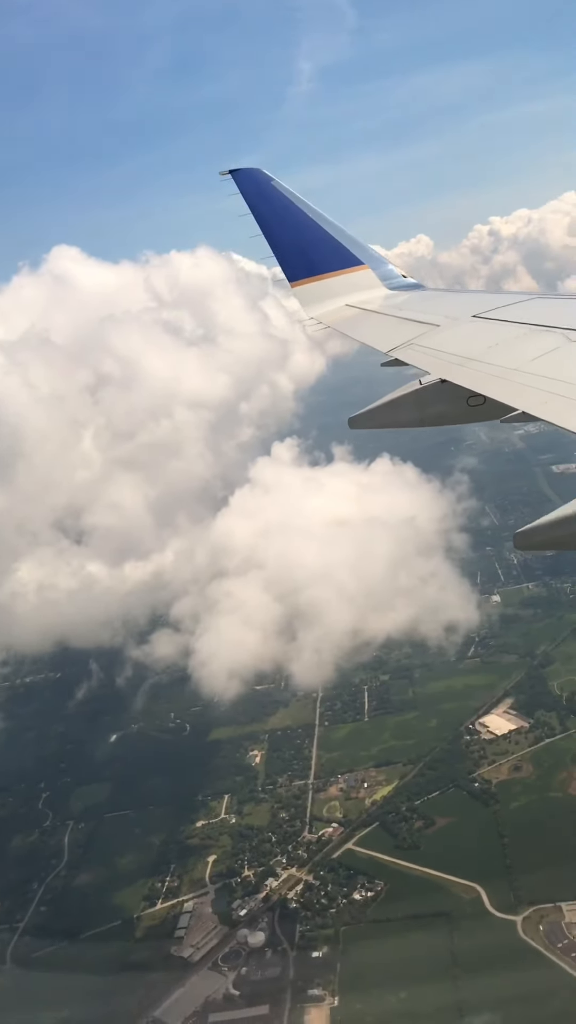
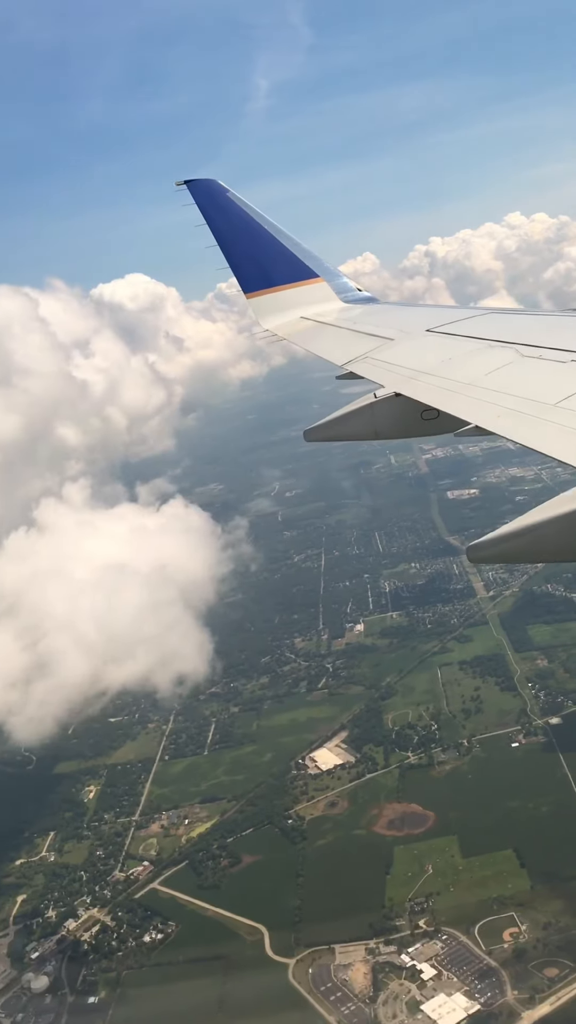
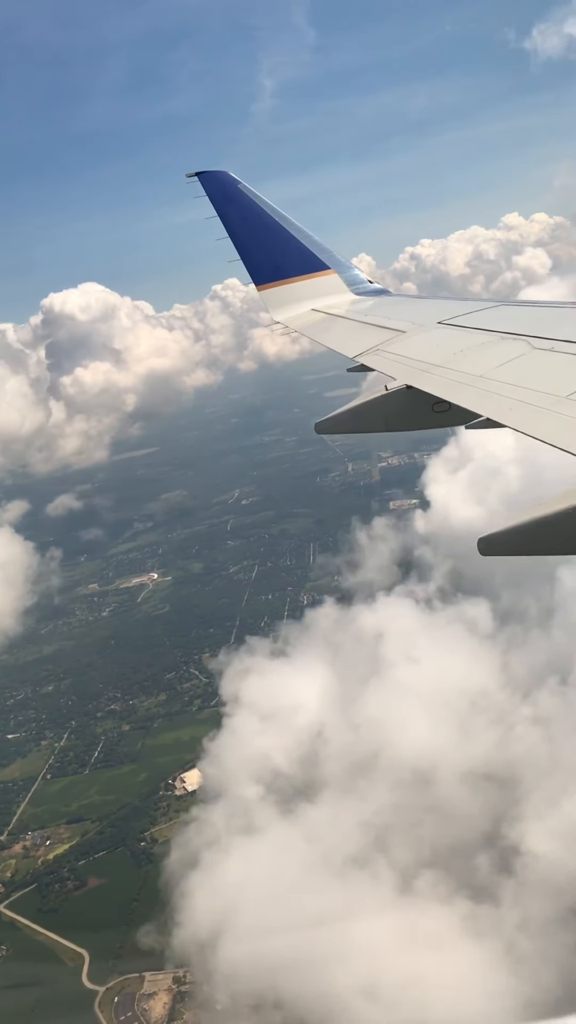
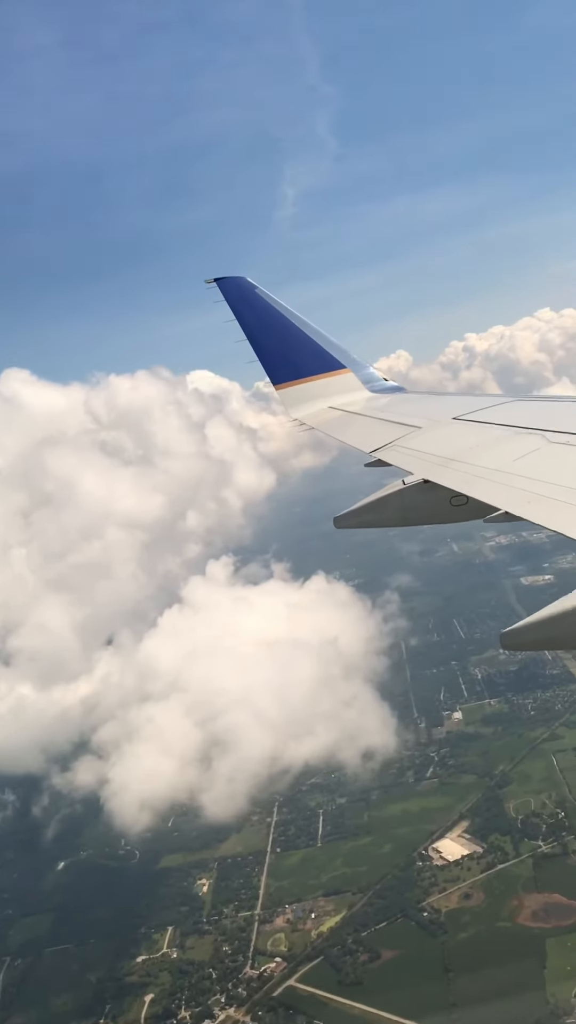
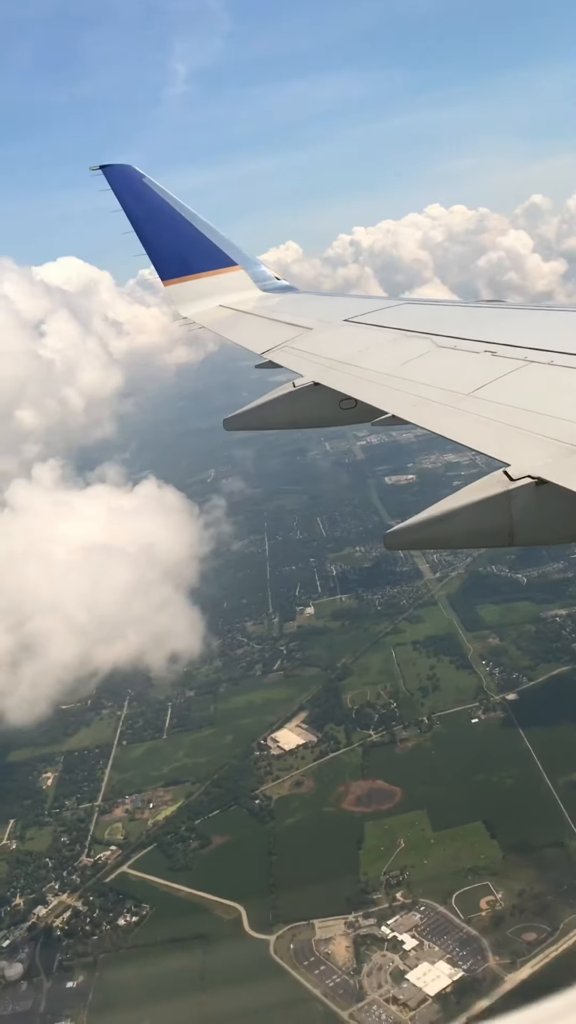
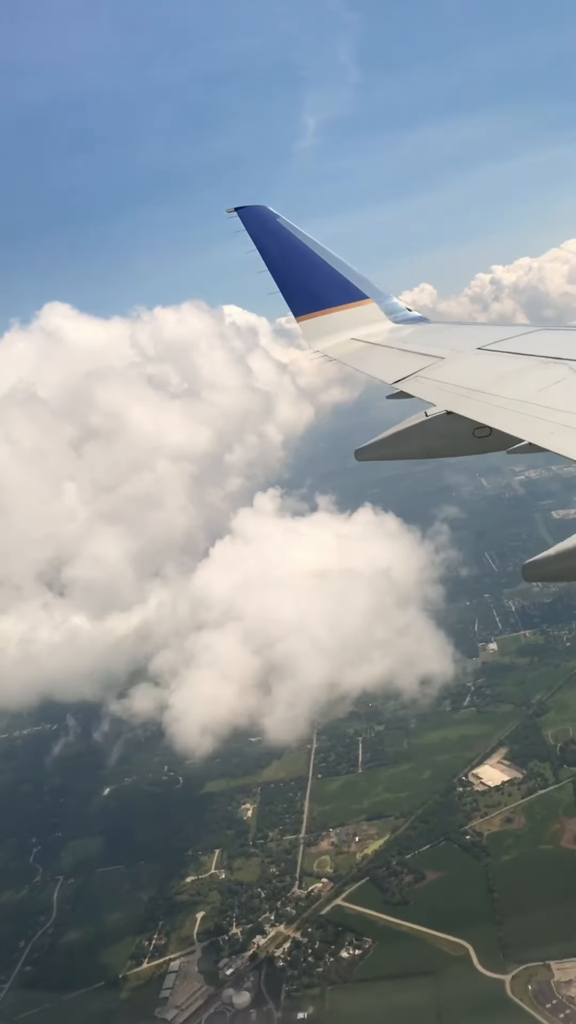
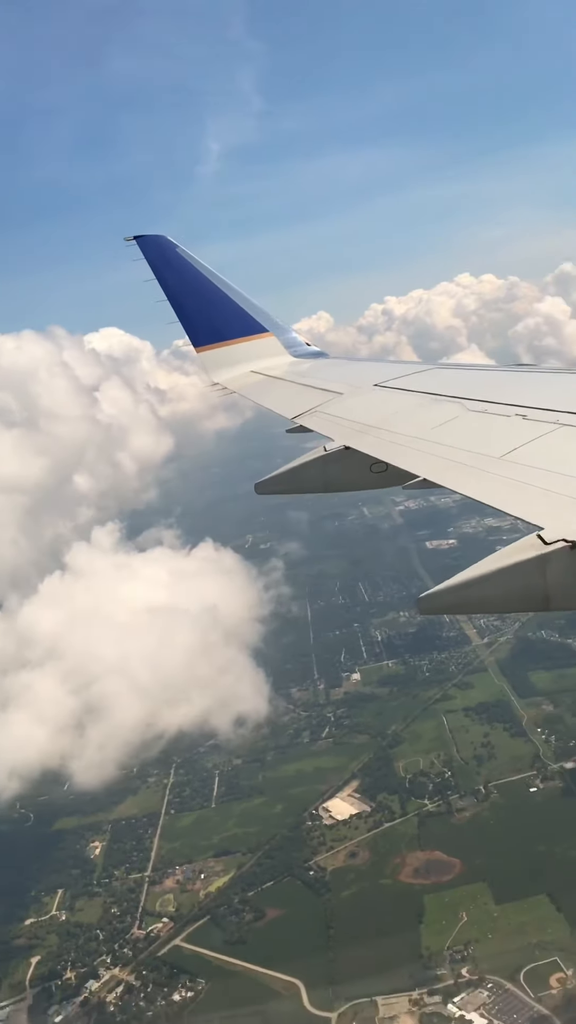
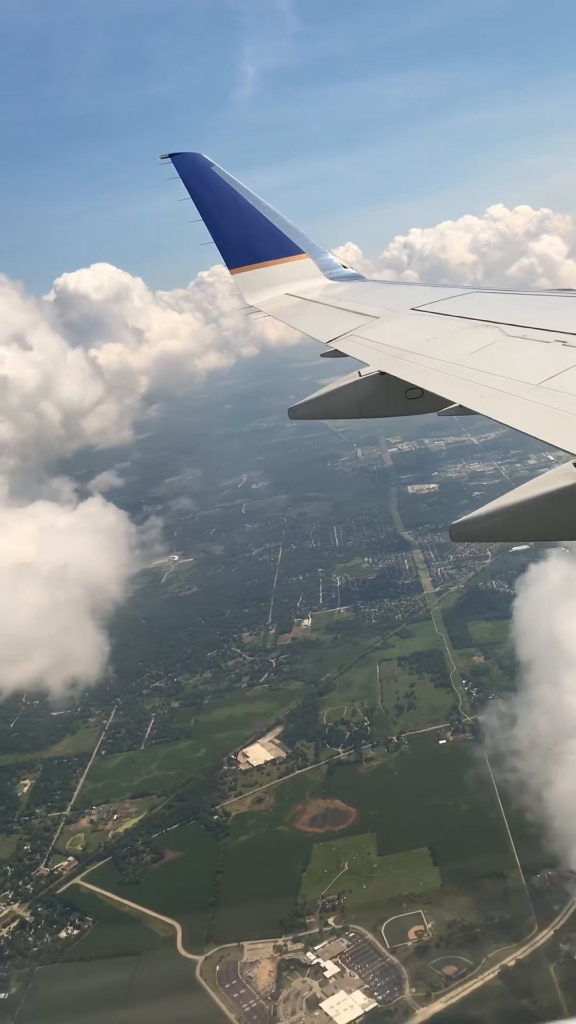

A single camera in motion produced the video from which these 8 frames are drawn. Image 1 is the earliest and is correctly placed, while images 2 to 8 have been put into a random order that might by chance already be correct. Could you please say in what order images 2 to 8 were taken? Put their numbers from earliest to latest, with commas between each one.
6, 4, 7, 5, 2, 8, 3
